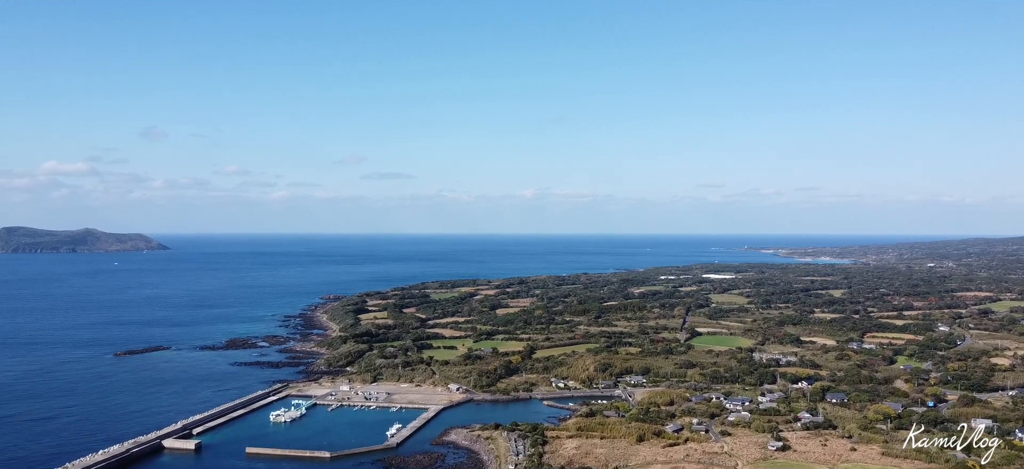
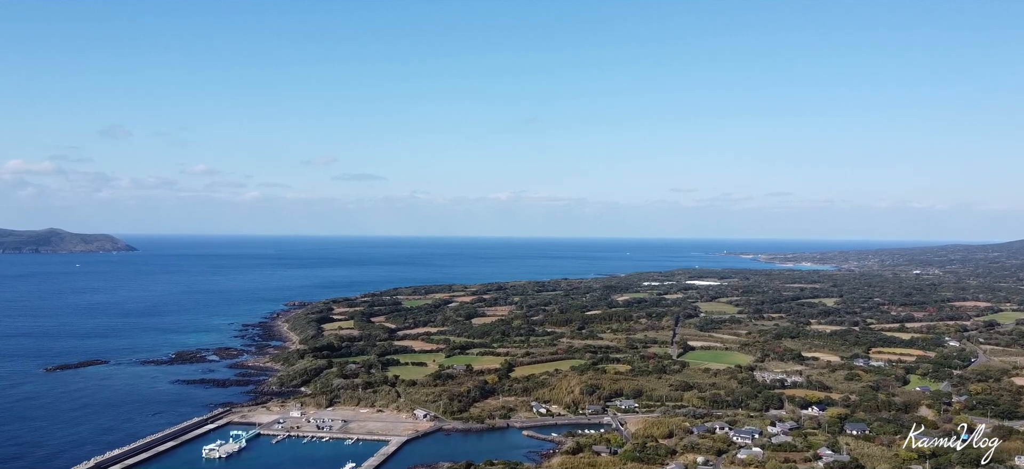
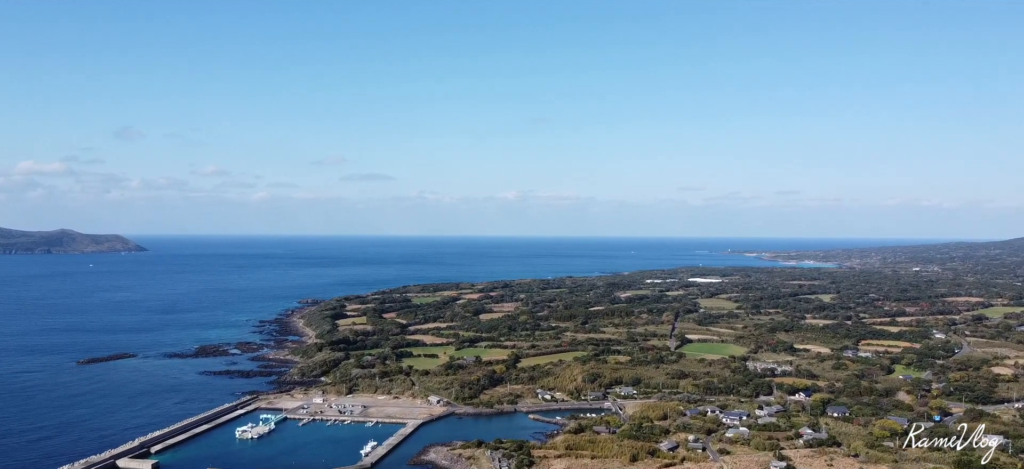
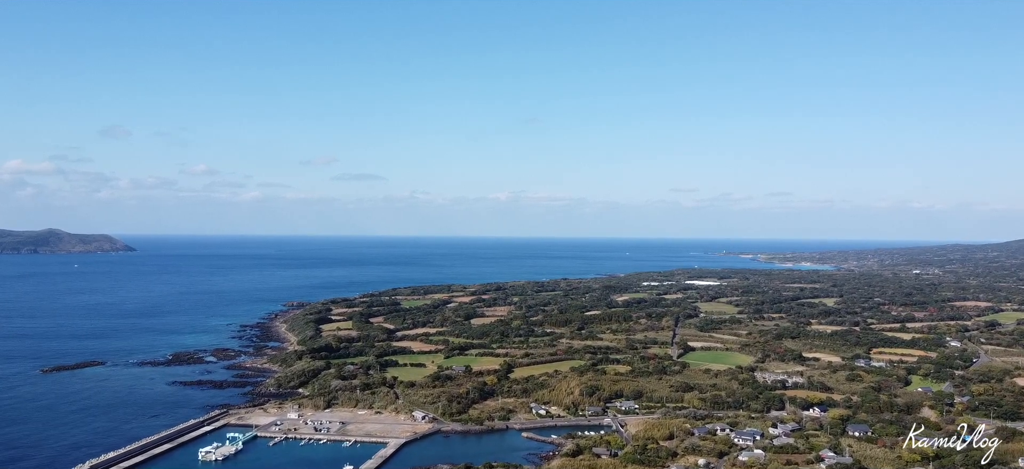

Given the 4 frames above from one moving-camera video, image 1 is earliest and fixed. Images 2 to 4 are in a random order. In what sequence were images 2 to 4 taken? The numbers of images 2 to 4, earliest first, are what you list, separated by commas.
3, 2, 4
